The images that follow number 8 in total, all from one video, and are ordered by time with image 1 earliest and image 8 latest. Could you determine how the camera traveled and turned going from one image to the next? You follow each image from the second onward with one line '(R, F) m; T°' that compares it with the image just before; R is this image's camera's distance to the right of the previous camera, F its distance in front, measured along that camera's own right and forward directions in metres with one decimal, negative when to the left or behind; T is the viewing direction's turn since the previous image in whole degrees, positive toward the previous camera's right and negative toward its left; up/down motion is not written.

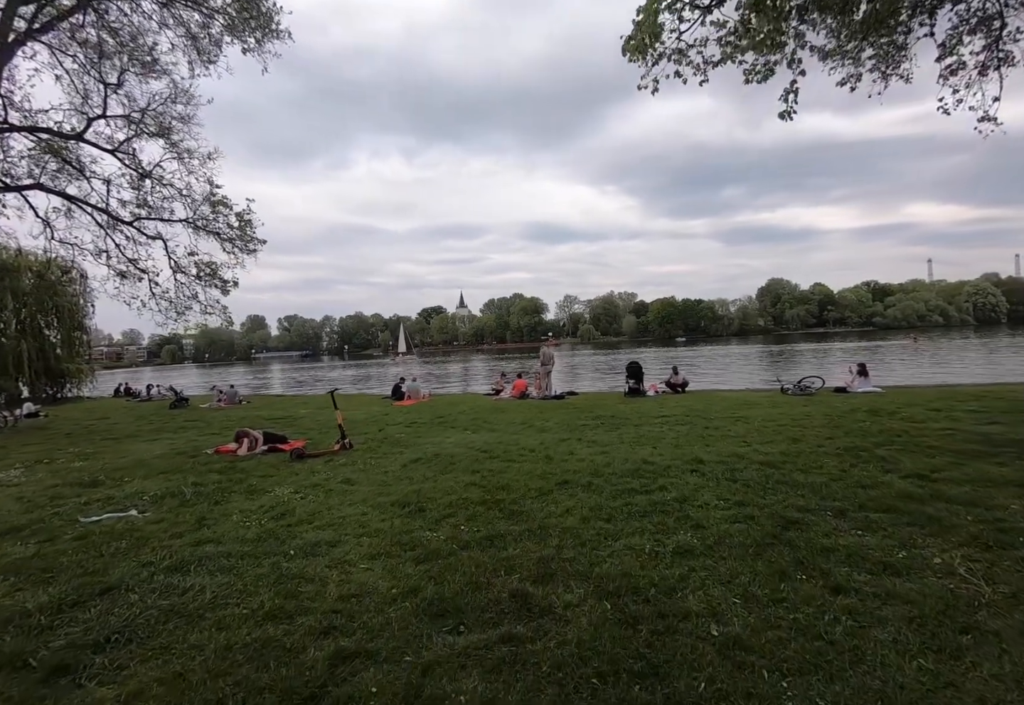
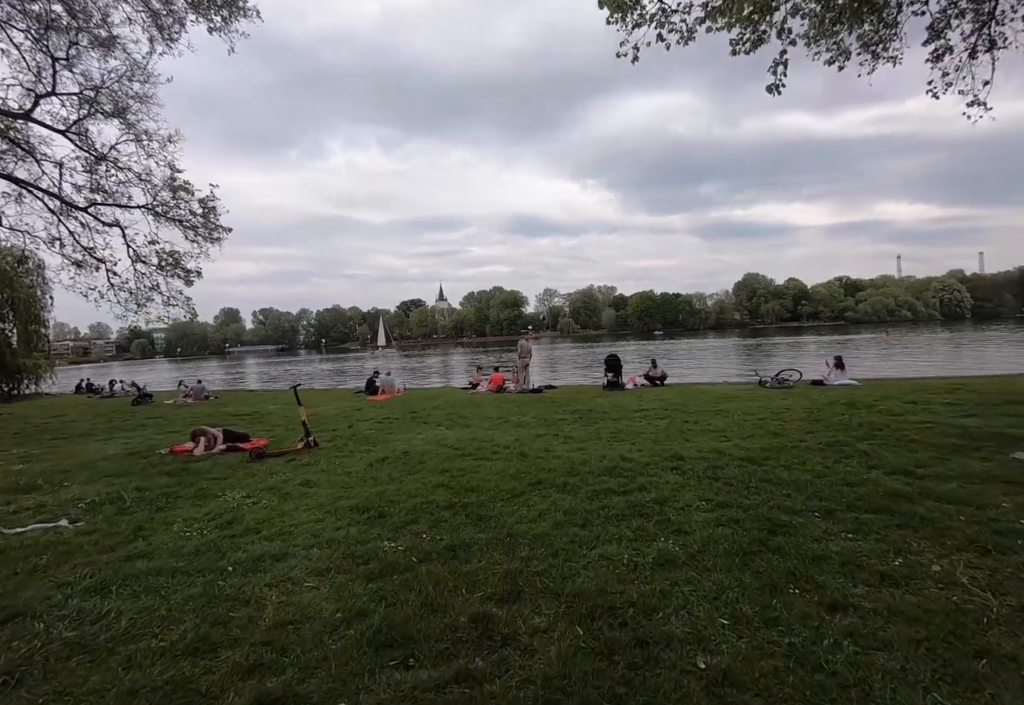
(+0.1, +0.6) m; +2°
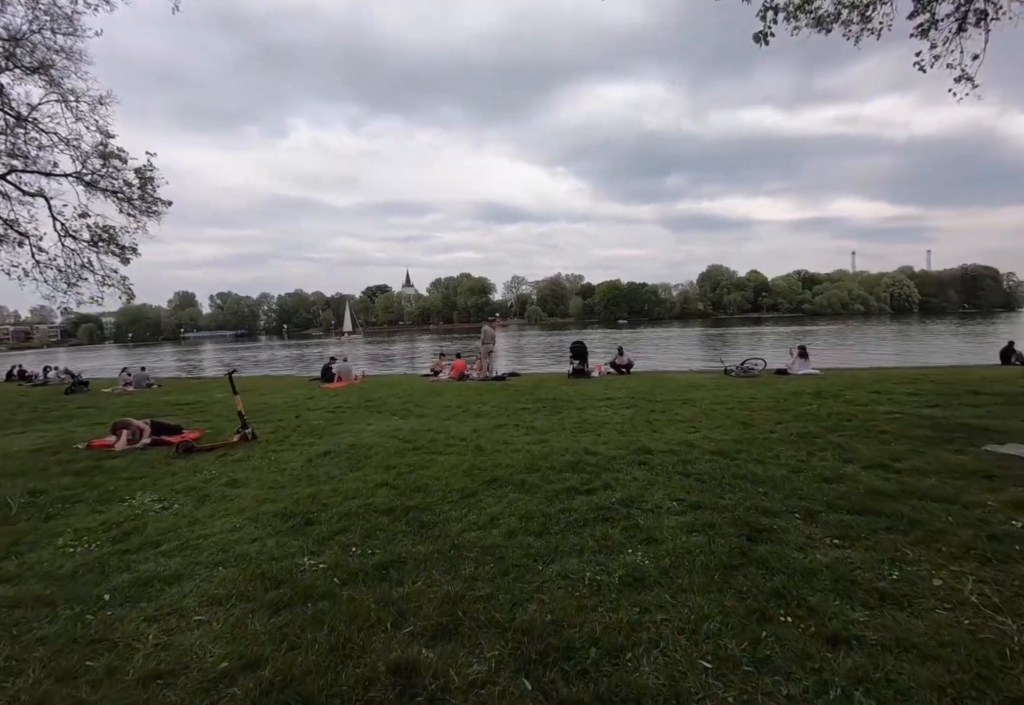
(+0.2, +0.9) m; +4°
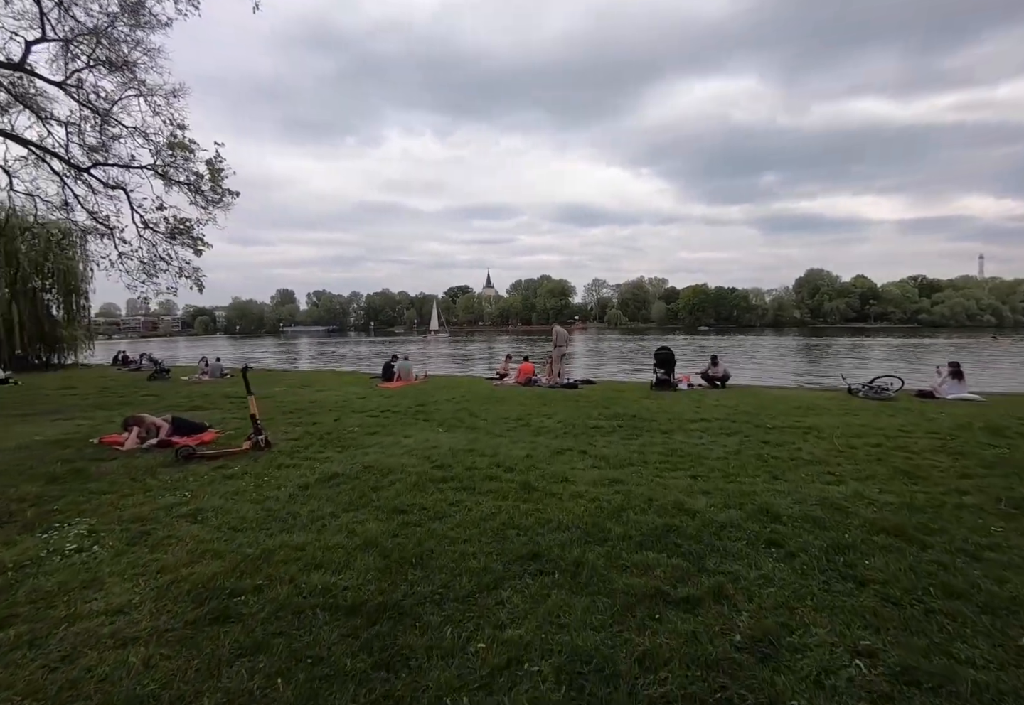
(+0.2, +2.6) m; -8°
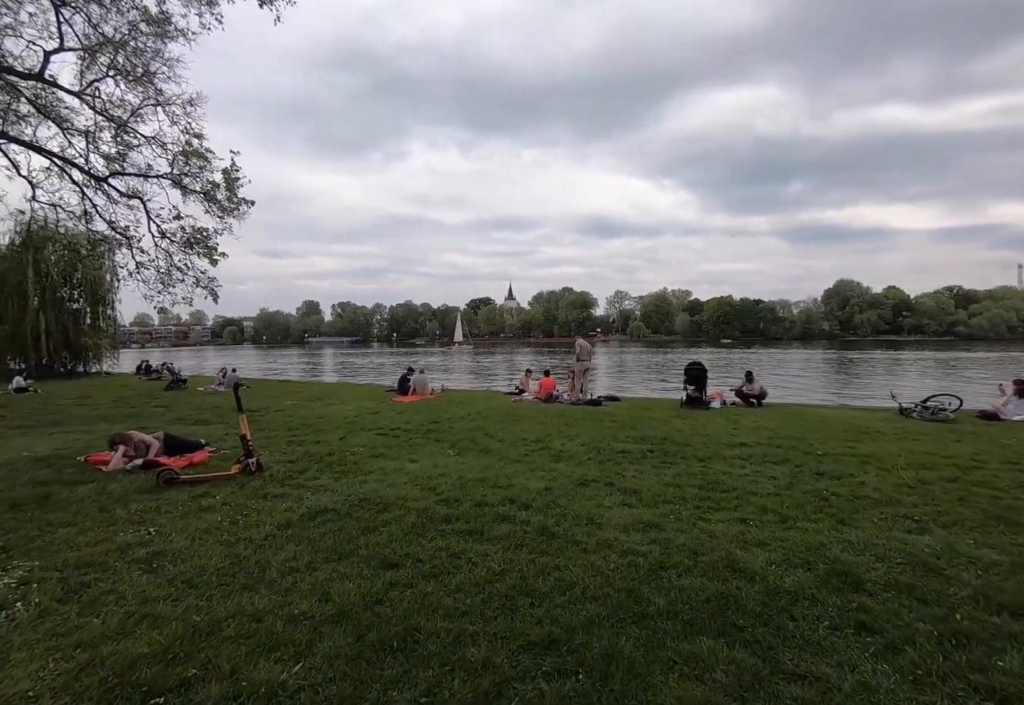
(+0.1, +1.1) m; -2°
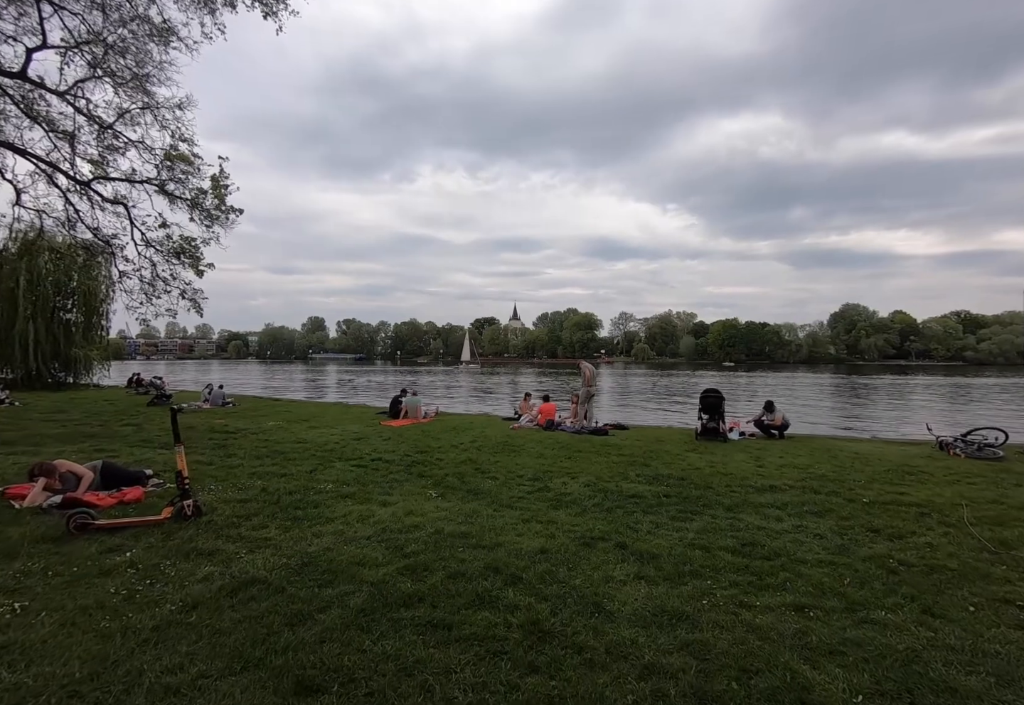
(+0.2, +1.5) m; 0°
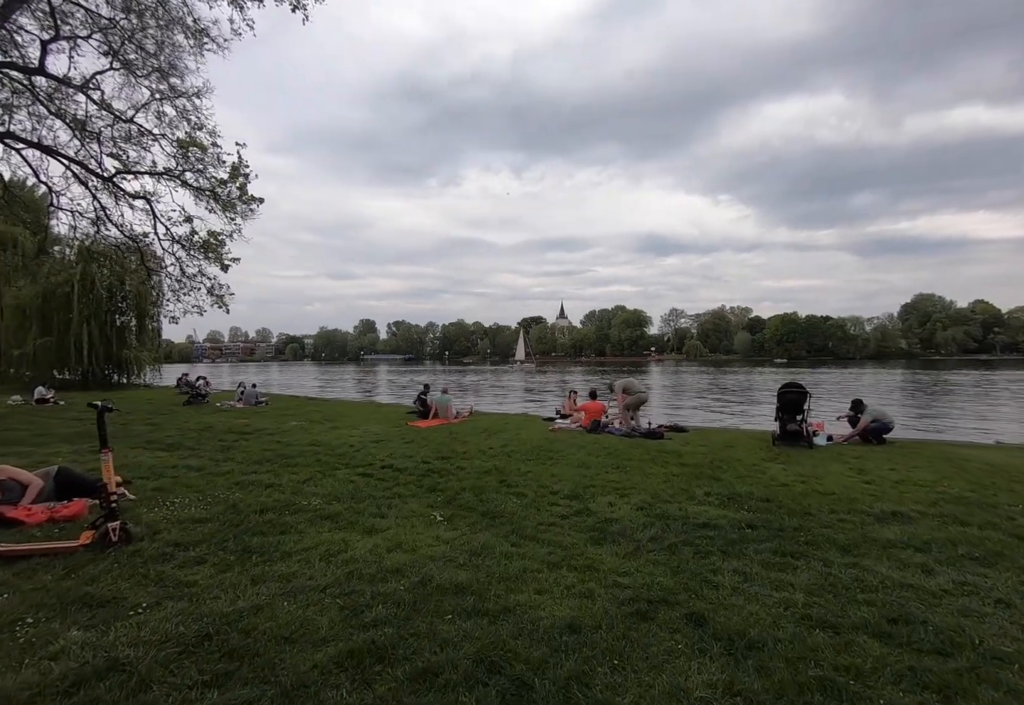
(+0.3, +2.1) m; -5°
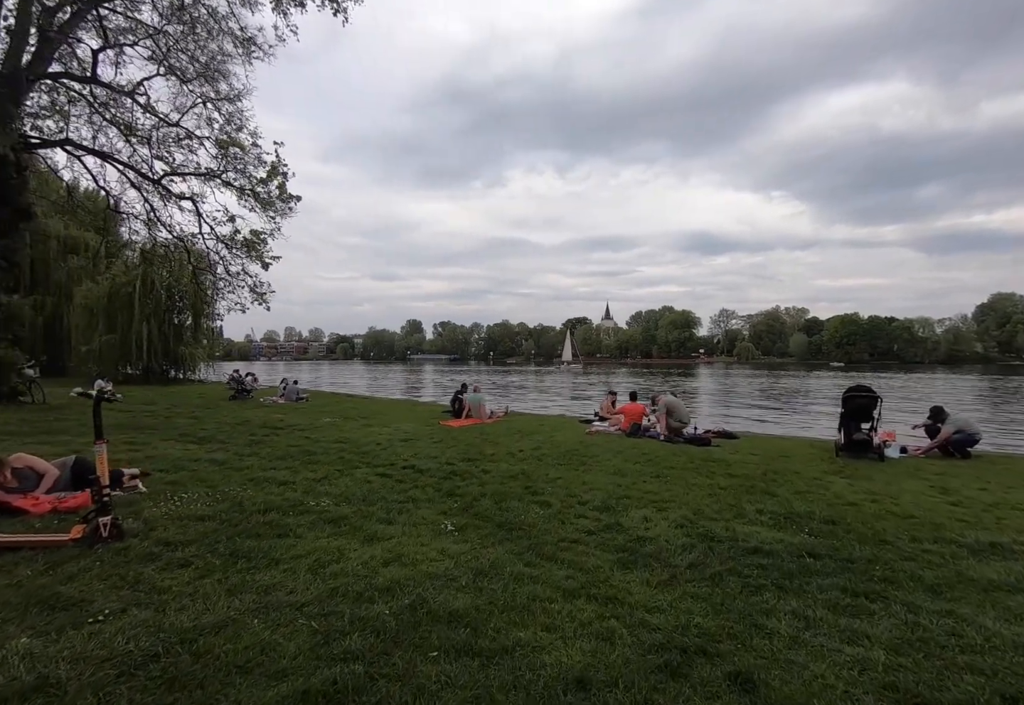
(+0.3, +0.8) m; -5°
